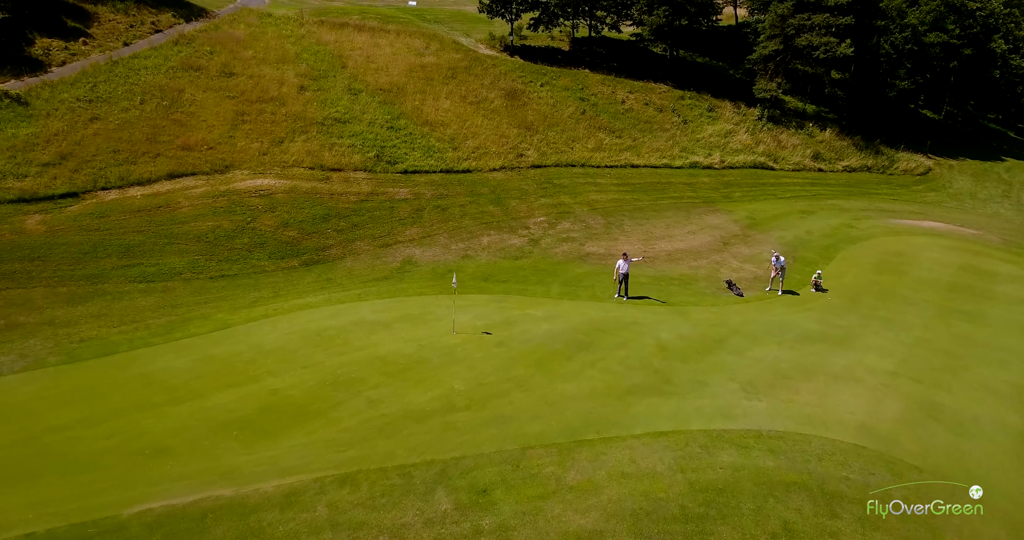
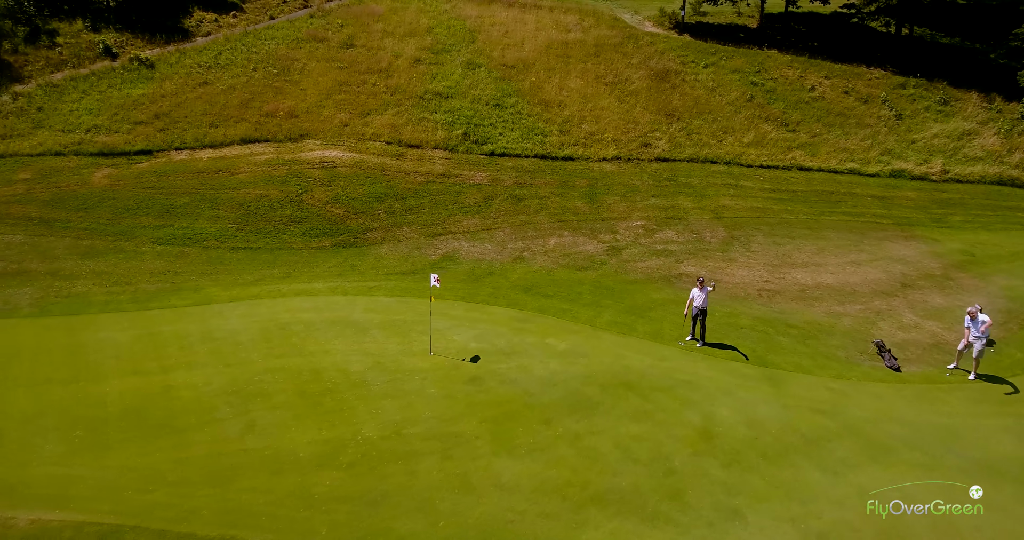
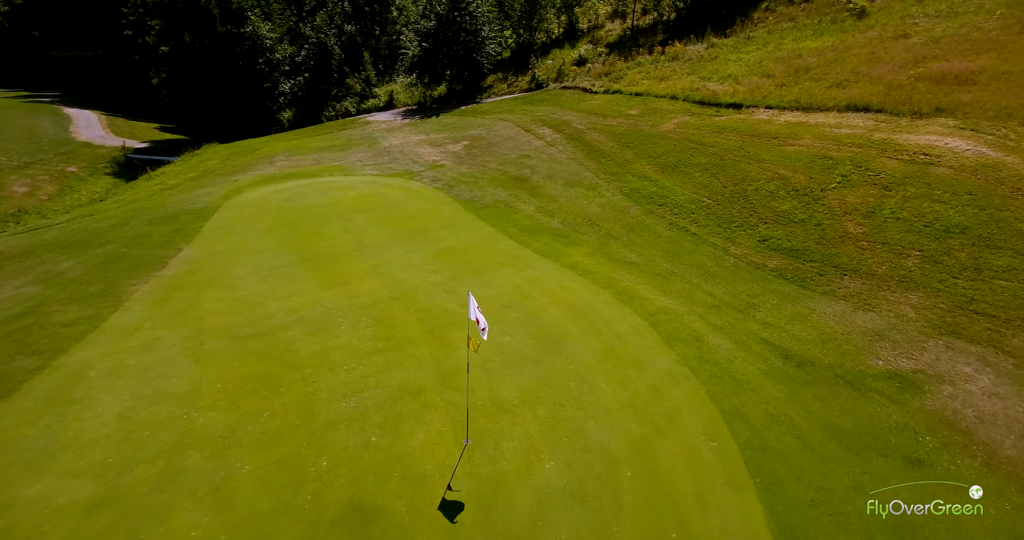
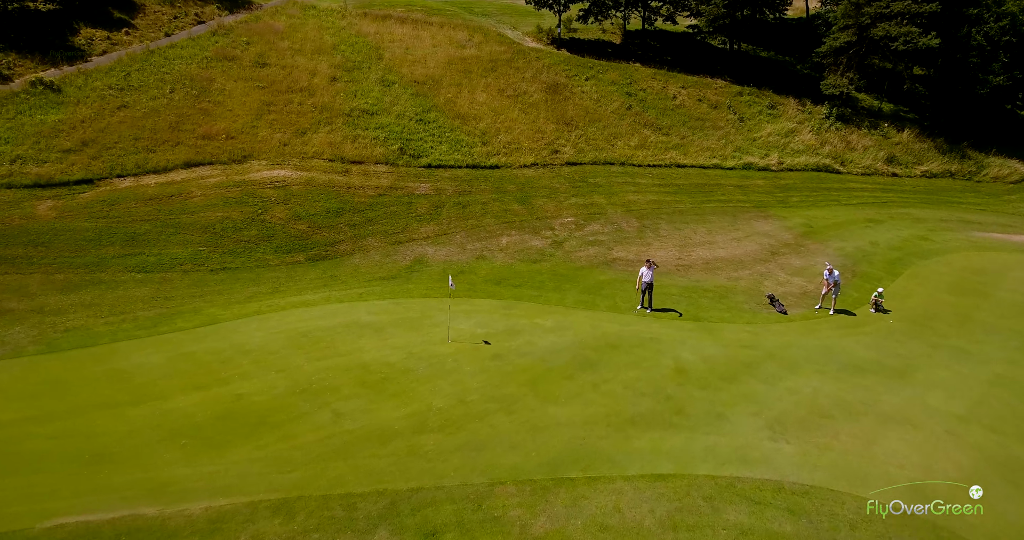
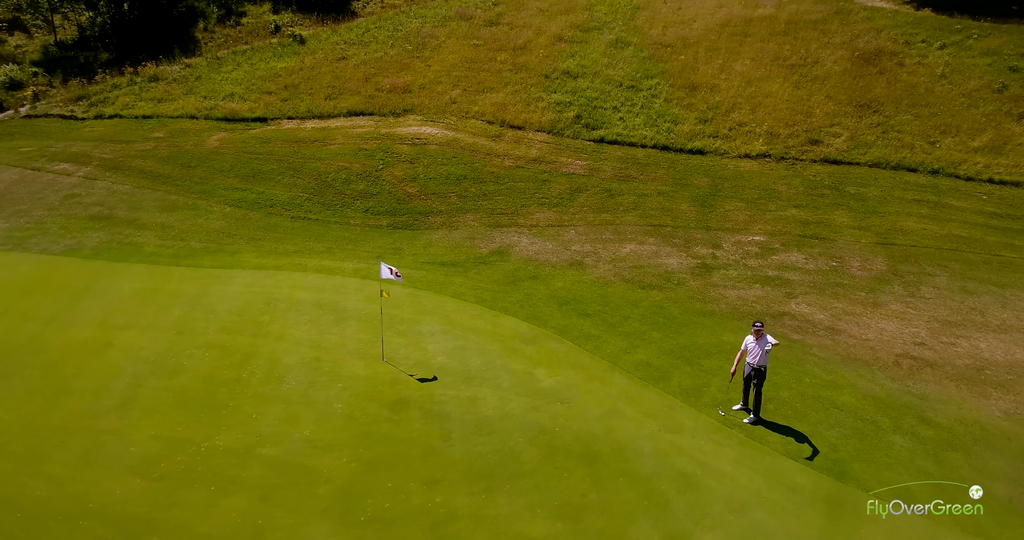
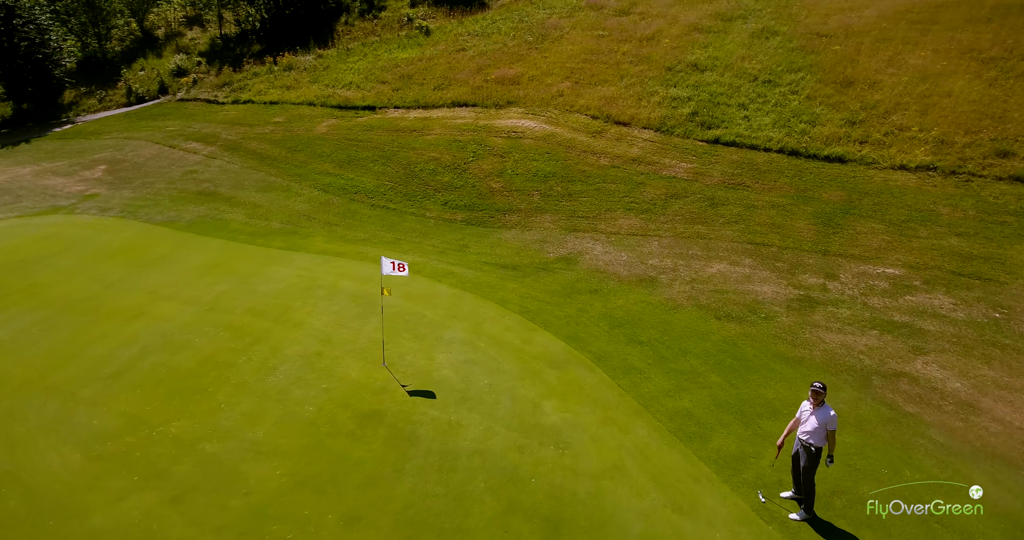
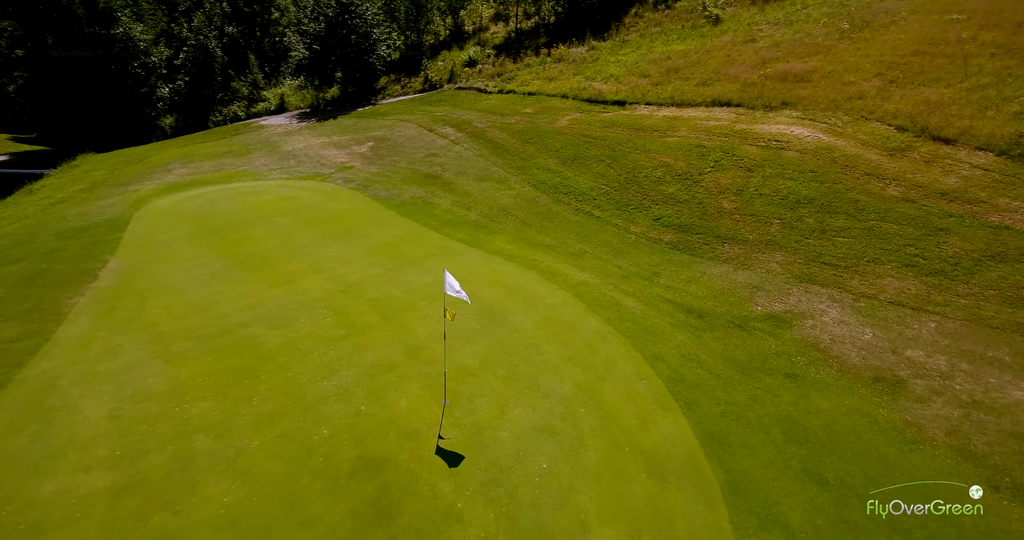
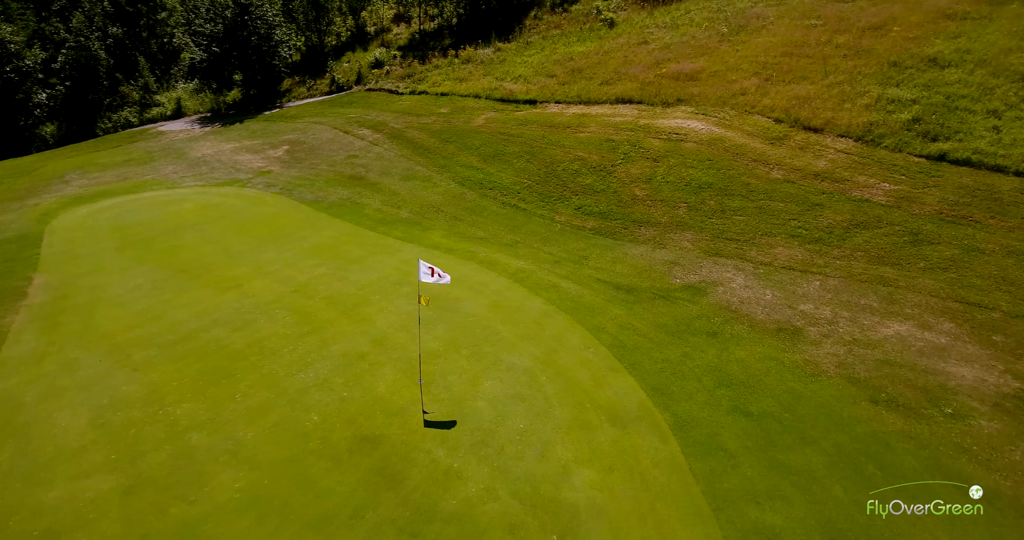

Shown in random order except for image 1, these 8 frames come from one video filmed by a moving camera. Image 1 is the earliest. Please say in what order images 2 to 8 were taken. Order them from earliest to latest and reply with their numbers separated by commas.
4, 2, 5, 6, 8, 7, 3
